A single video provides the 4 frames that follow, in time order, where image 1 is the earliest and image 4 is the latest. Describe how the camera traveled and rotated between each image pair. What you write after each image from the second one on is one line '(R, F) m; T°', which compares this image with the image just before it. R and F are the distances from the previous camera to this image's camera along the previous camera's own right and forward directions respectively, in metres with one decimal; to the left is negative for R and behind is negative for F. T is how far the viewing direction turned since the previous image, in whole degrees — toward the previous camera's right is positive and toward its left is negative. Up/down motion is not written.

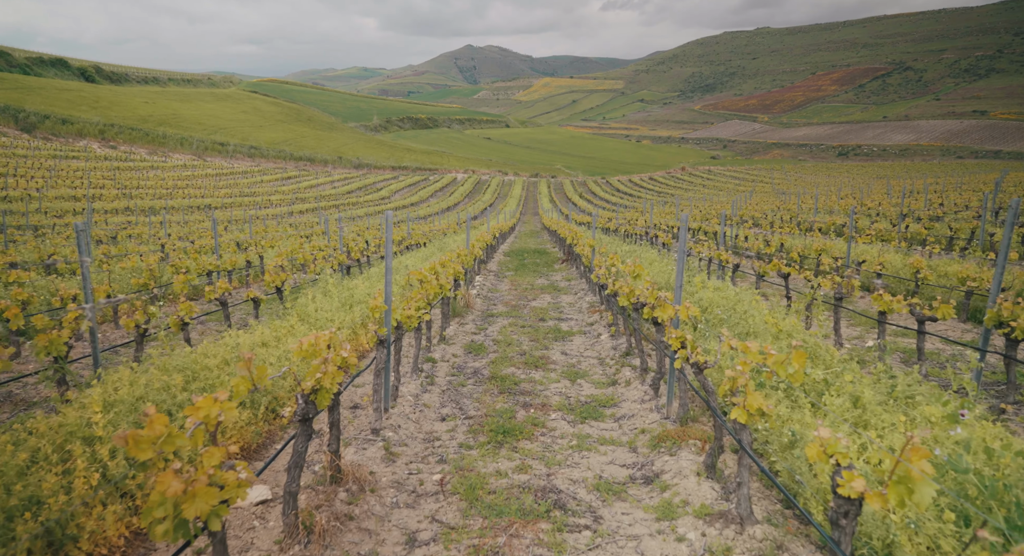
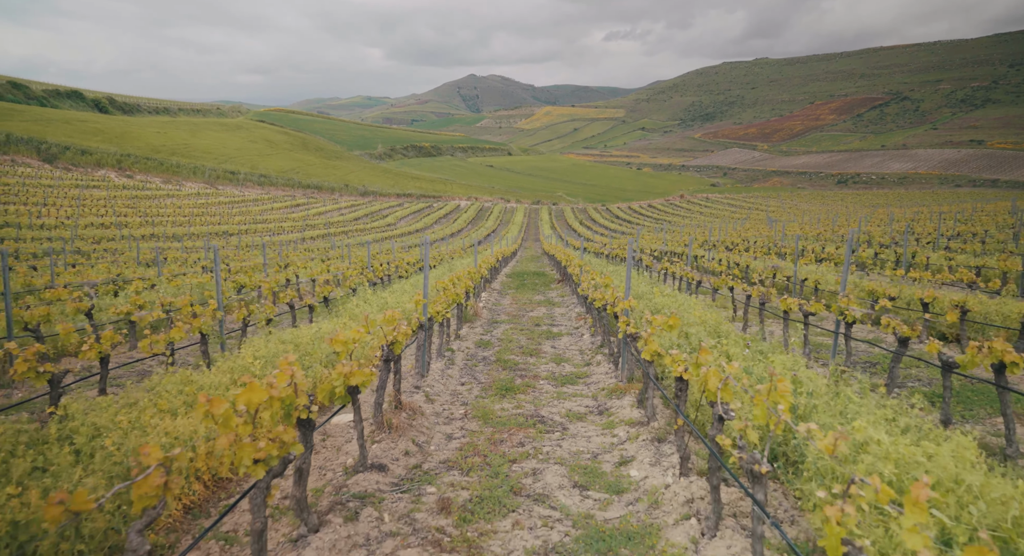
(0.0, -3.6) m; 0°
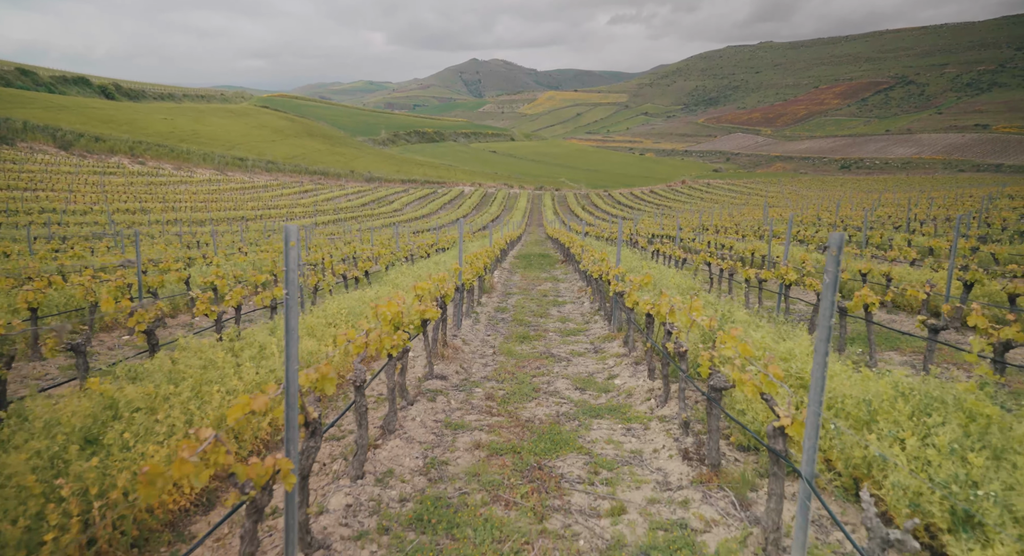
(-0.3, -3.3) m; 0°
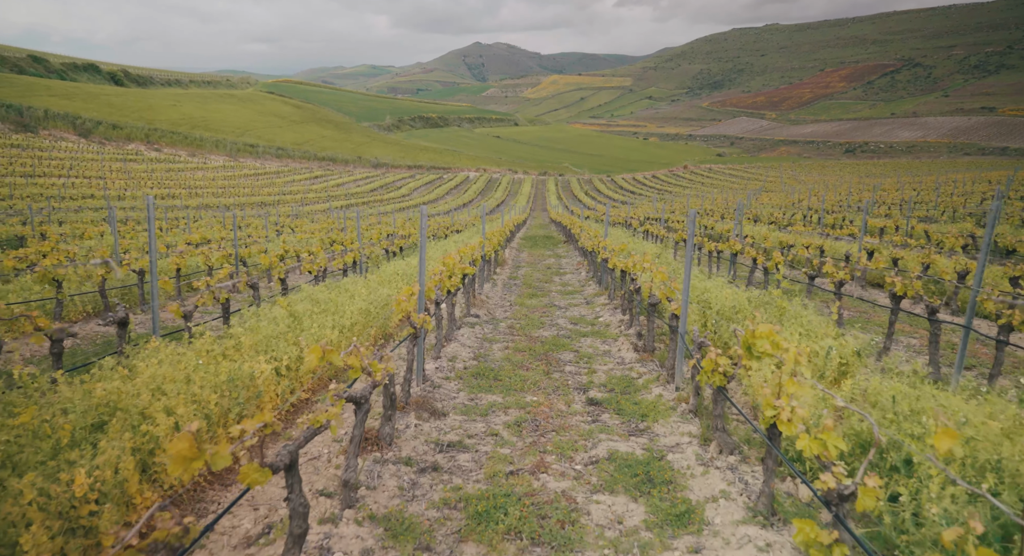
(-0.2, -4.3) m; 0°
